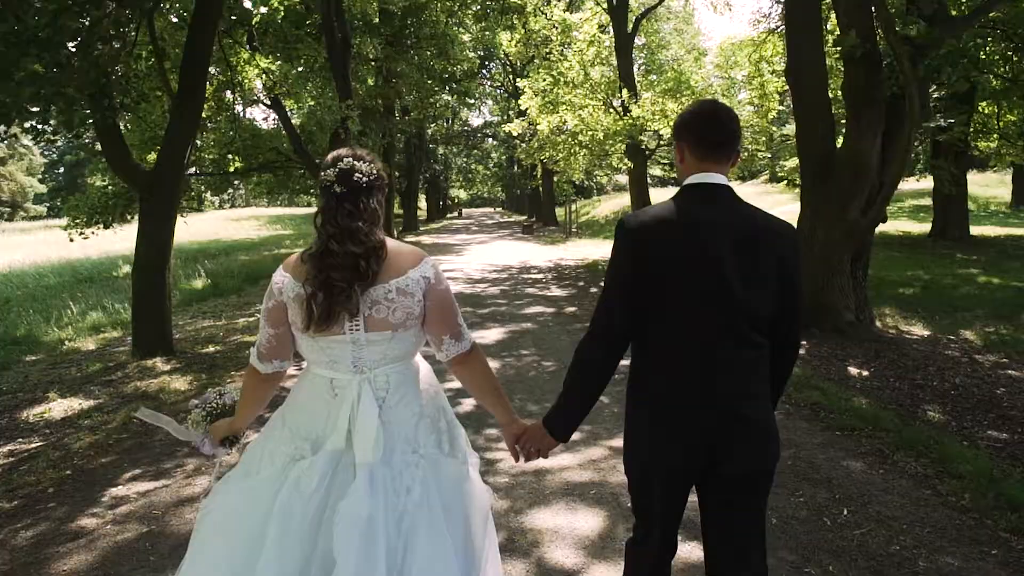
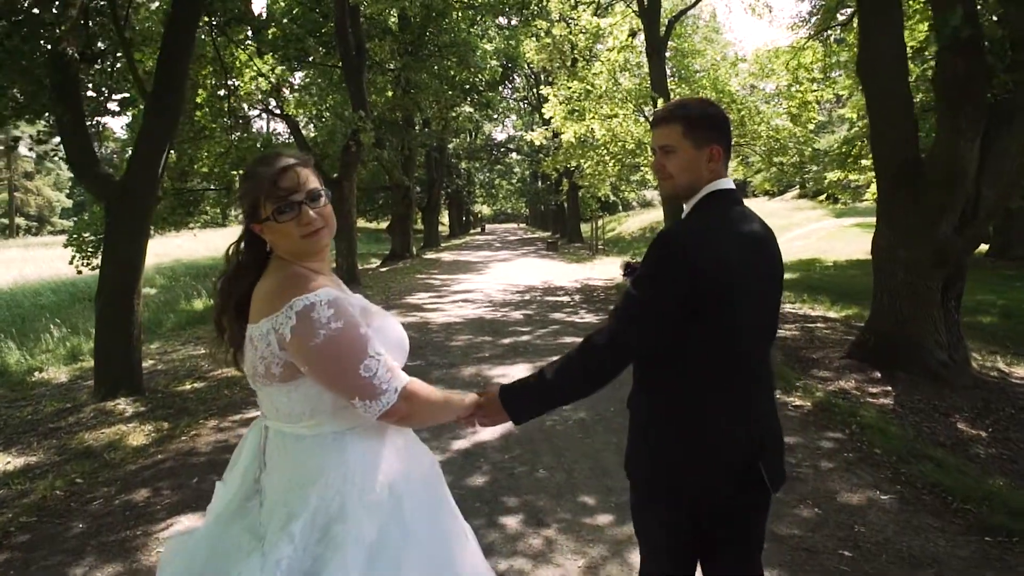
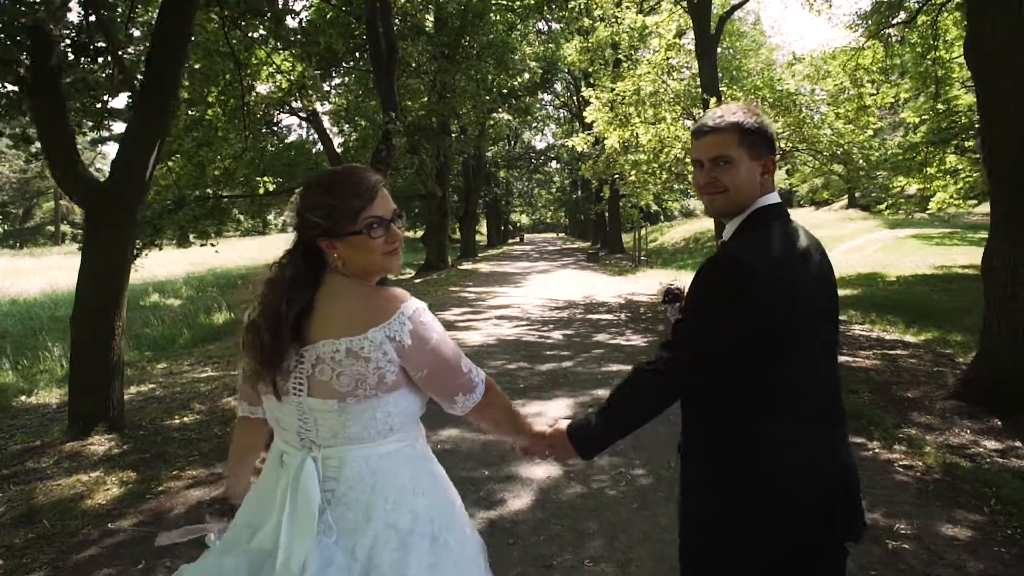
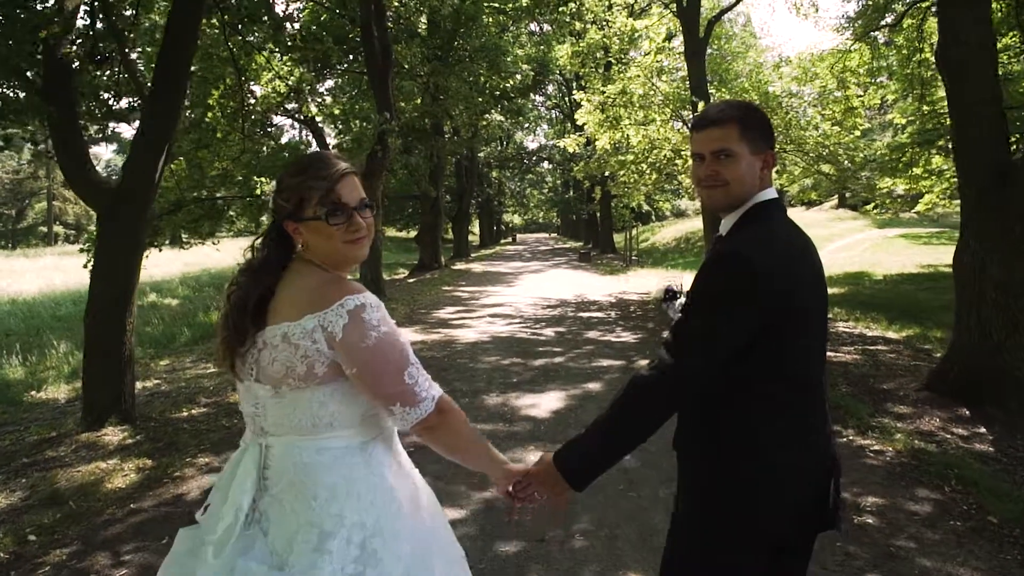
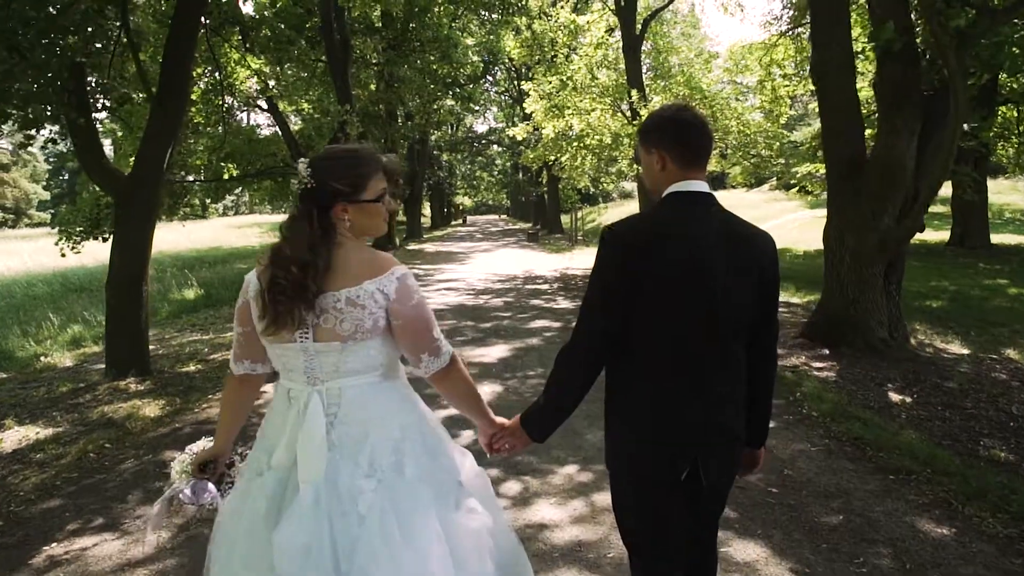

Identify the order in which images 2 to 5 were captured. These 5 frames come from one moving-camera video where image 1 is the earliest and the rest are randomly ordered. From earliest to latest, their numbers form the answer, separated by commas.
5, 2, 4, 3
